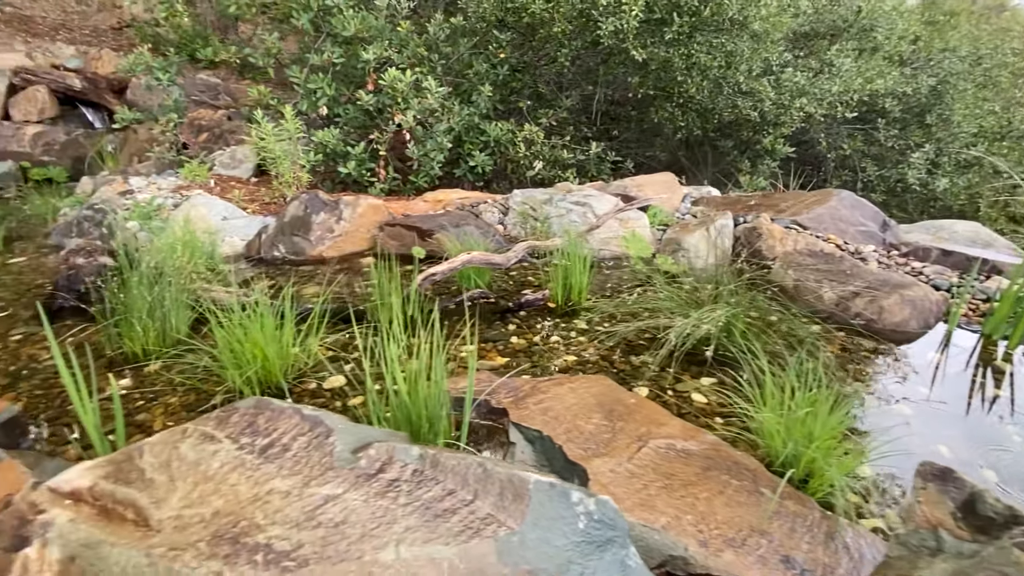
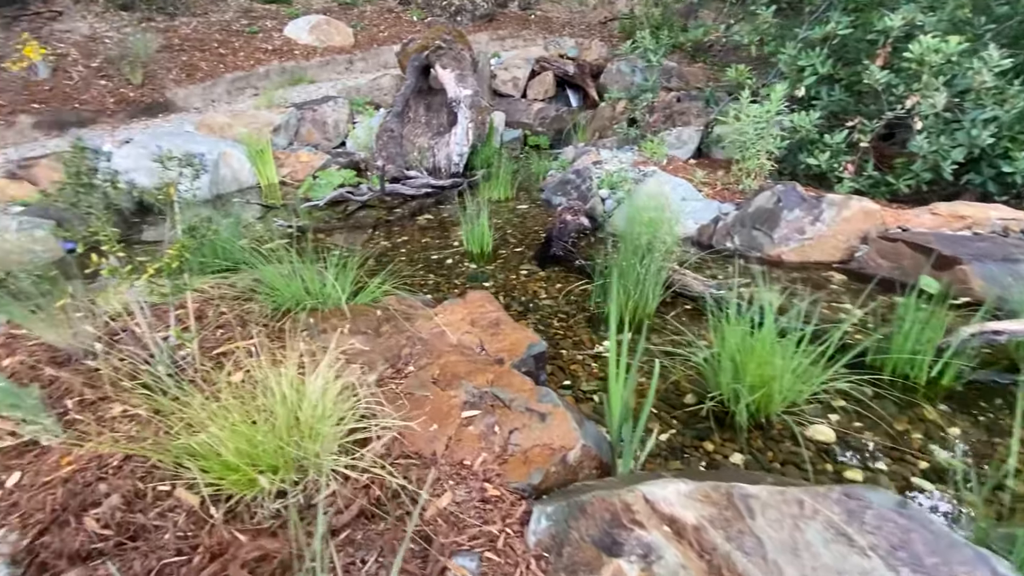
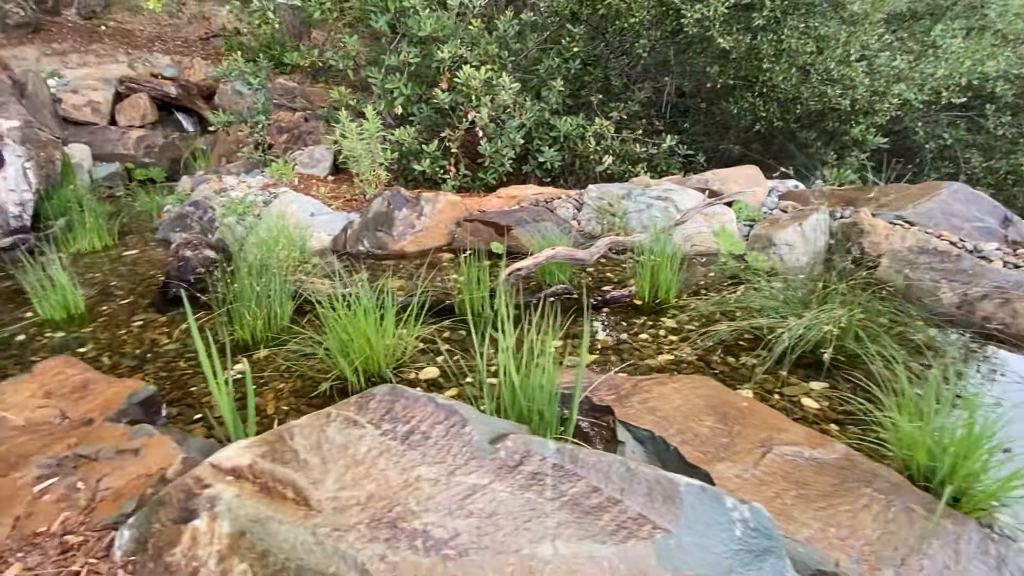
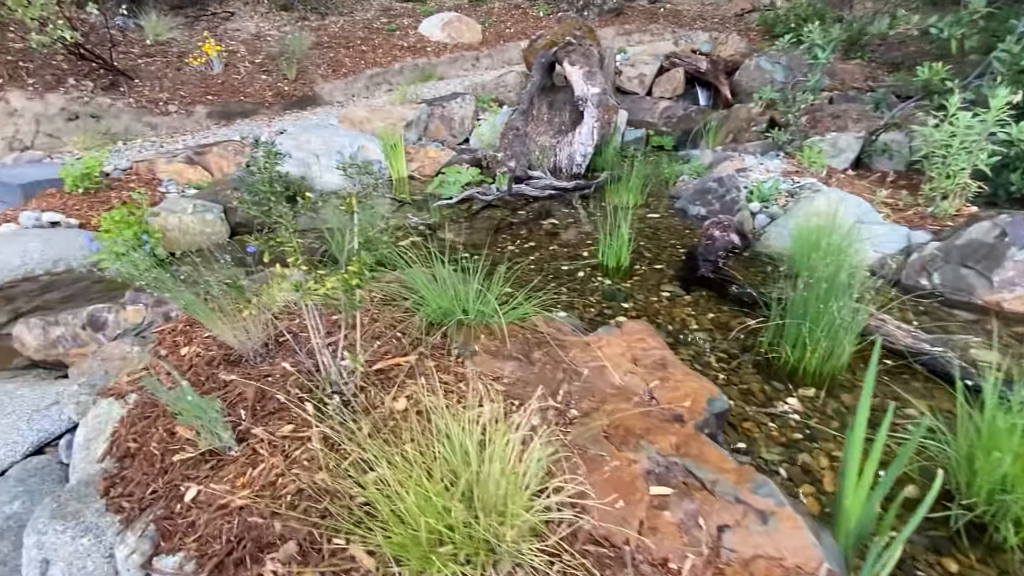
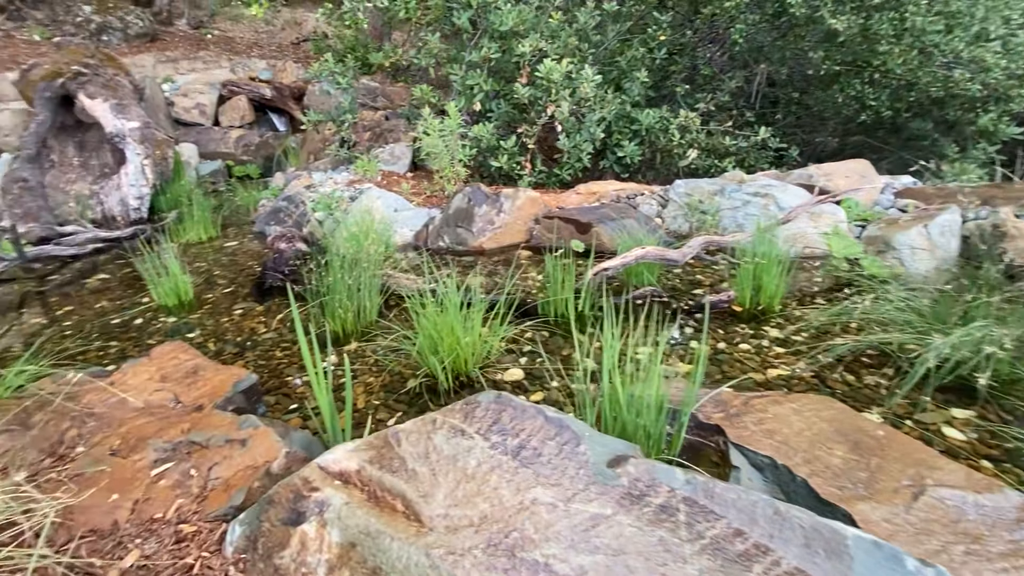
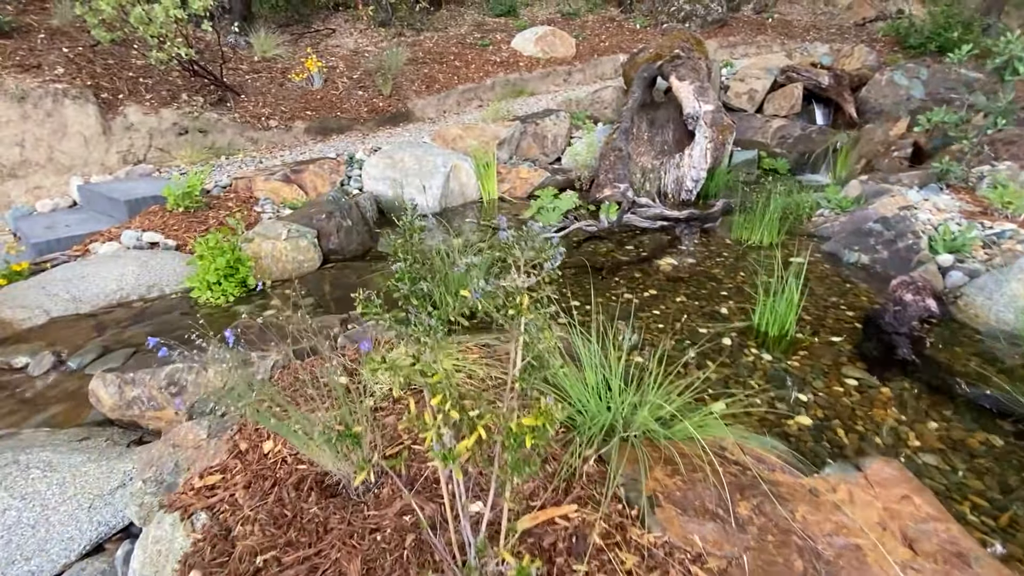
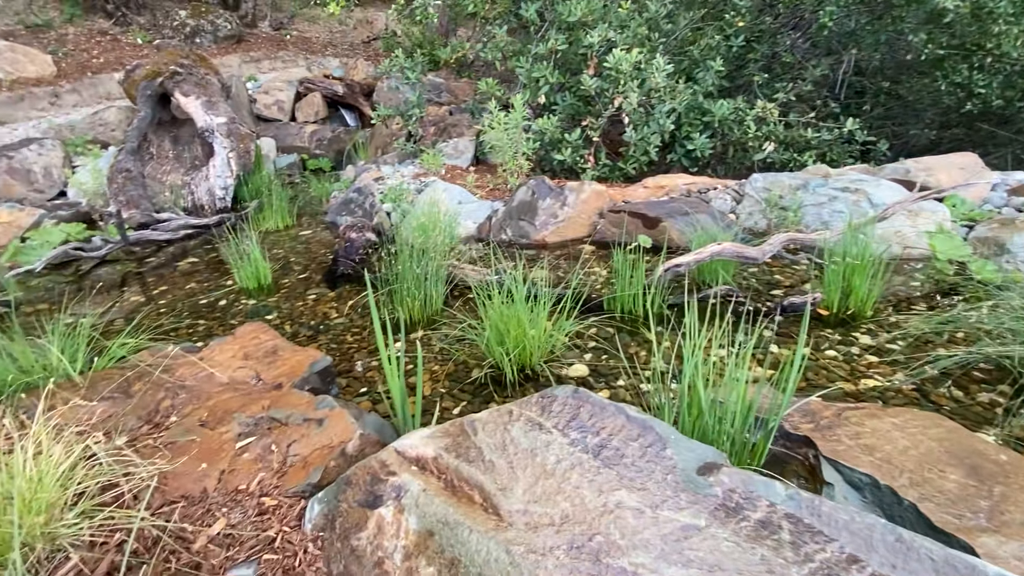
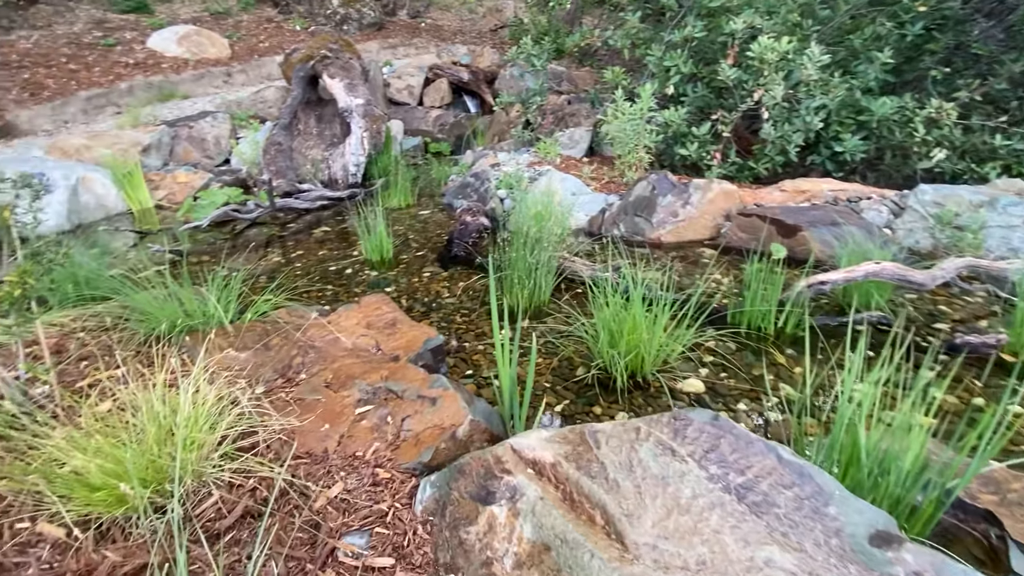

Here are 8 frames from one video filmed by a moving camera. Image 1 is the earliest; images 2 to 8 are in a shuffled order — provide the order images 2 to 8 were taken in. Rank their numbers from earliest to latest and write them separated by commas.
3, 5, 7, 8, 2, 4, 6
